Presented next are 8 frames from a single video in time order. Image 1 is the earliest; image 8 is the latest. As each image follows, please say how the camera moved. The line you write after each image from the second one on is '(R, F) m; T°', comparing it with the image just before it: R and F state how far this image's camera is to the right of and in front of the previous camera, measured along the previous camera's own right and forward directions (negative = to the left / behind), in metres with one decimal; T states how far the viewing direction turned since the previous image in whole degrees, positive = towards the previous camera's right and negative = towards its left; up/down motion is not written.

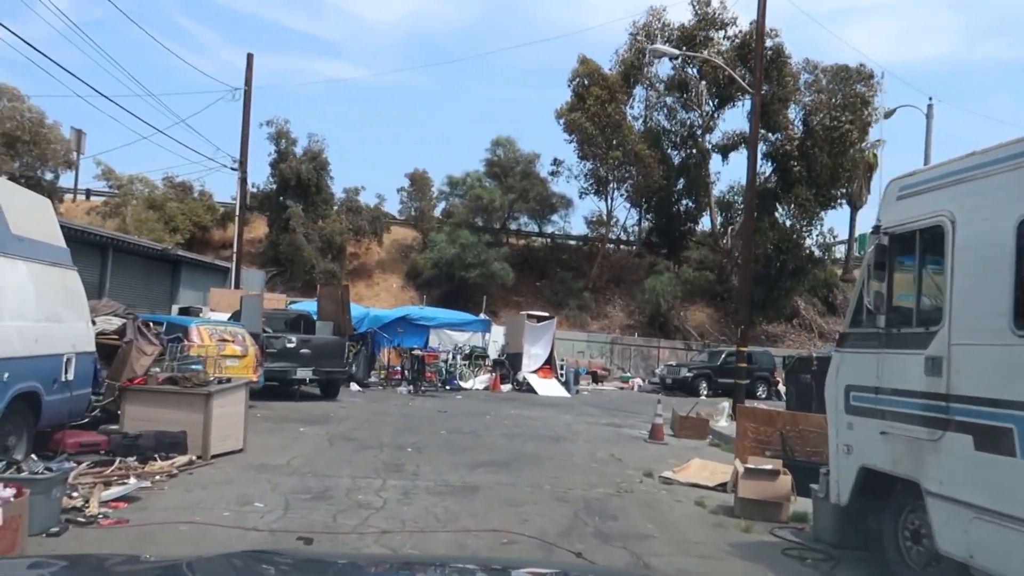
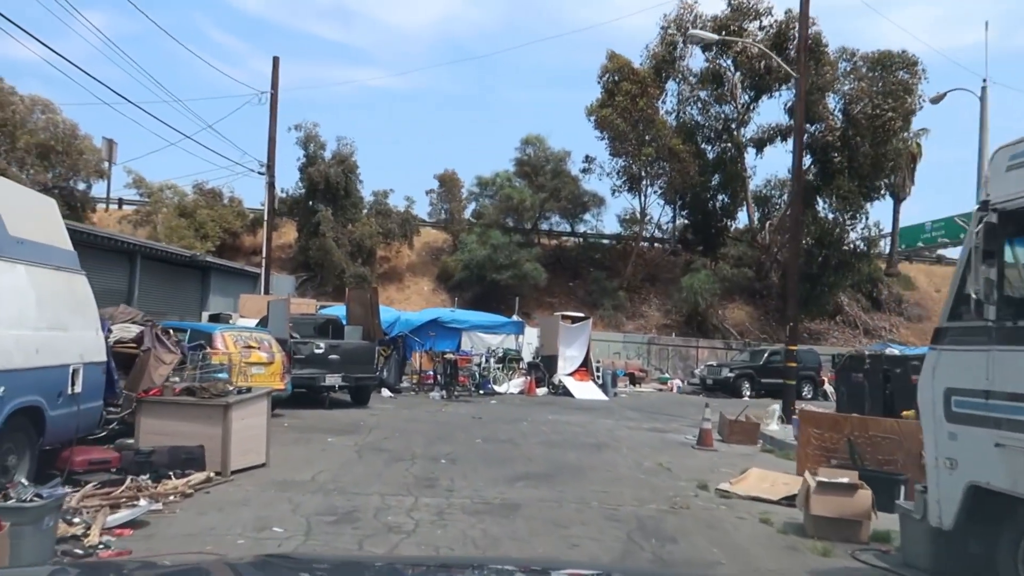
(-0.1, +0.8) m; -2°
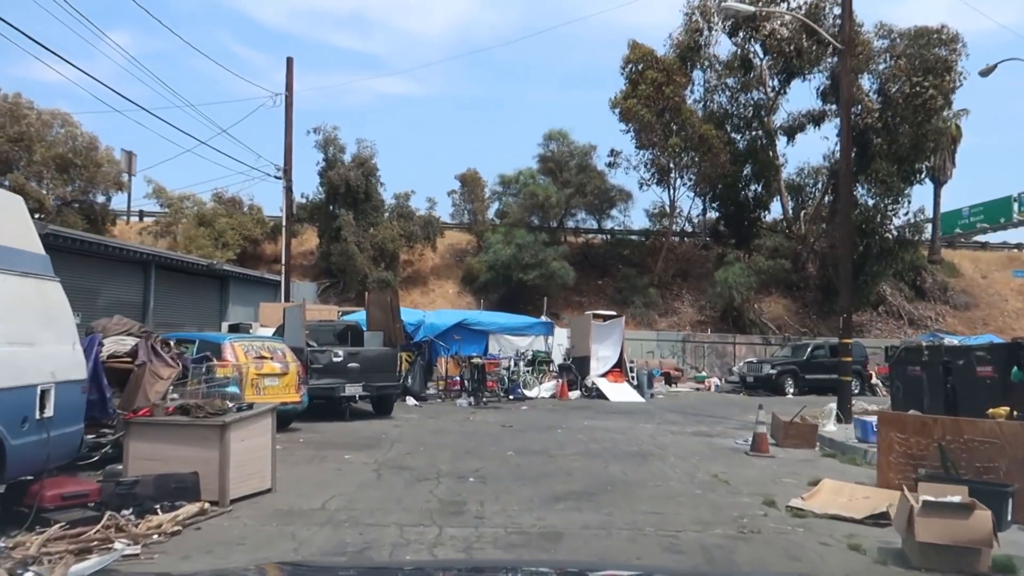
(-0.1, +1.2) m; -2°
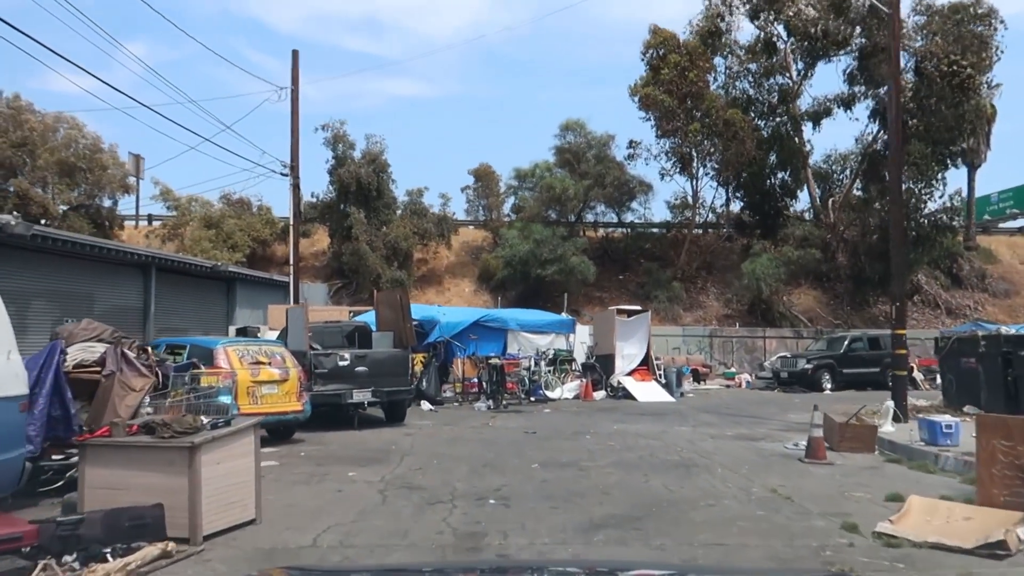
(-0.1, +1.4) m; -1°
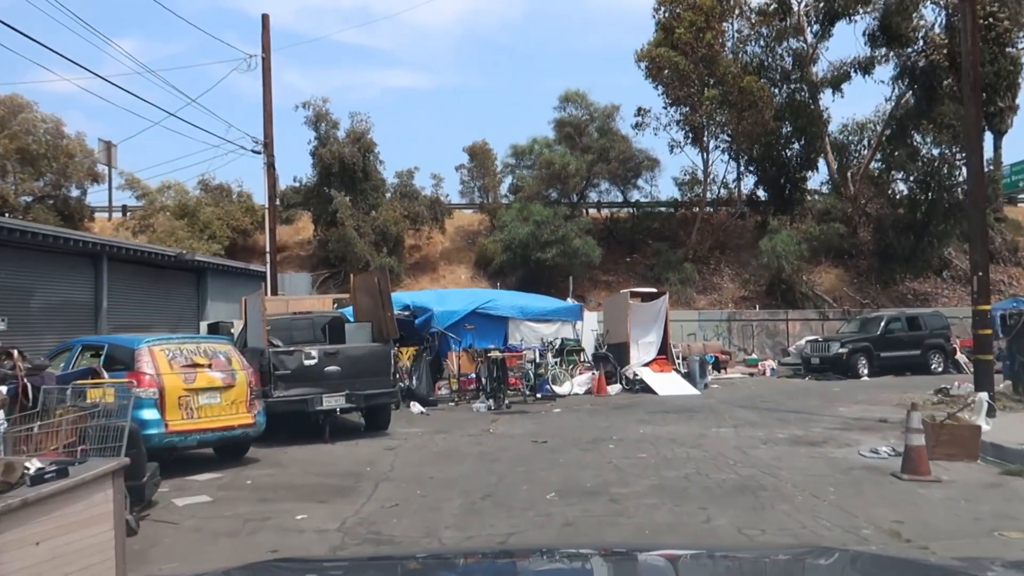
(0.0, +2.7) m; 0°
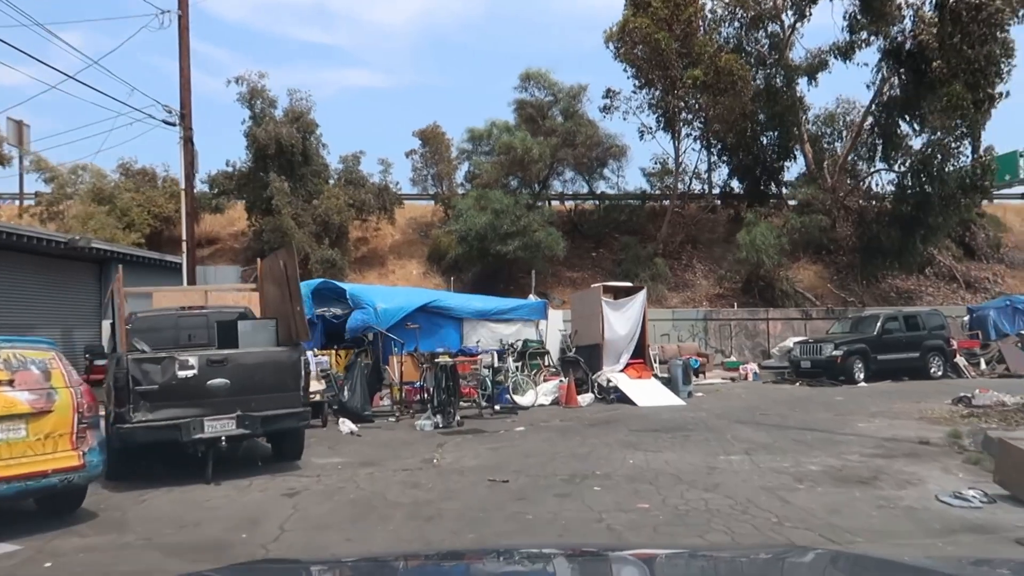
(+0.1, +3.1) m; +3°
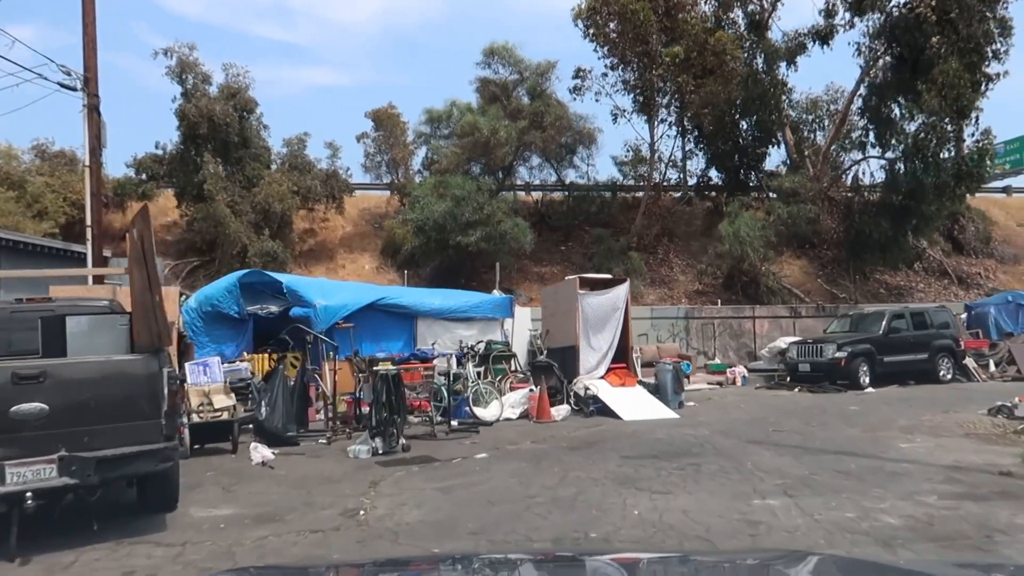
(+0.1, +2.9) m; +3°
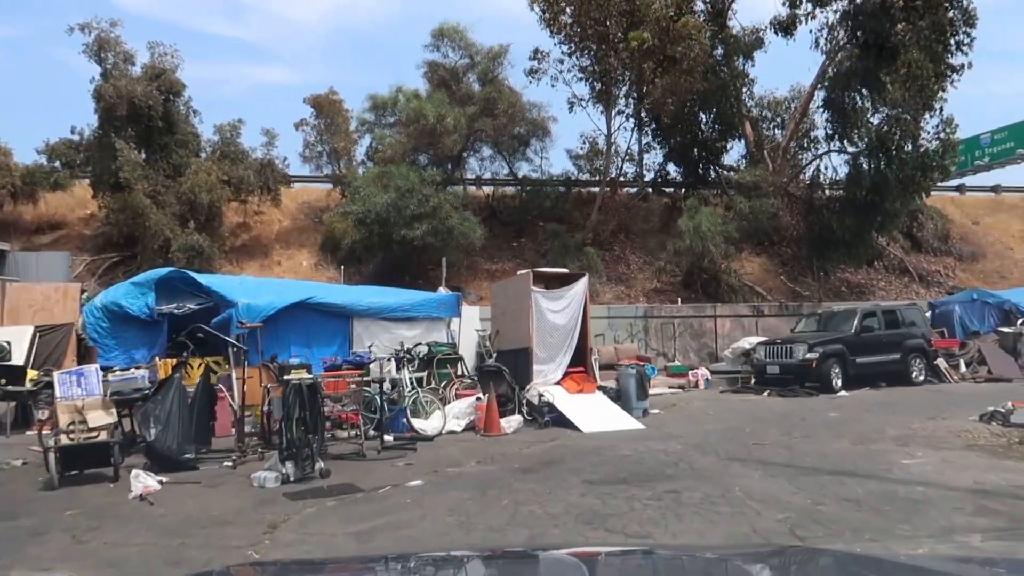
(+0.1, +1.8) m; +3°
